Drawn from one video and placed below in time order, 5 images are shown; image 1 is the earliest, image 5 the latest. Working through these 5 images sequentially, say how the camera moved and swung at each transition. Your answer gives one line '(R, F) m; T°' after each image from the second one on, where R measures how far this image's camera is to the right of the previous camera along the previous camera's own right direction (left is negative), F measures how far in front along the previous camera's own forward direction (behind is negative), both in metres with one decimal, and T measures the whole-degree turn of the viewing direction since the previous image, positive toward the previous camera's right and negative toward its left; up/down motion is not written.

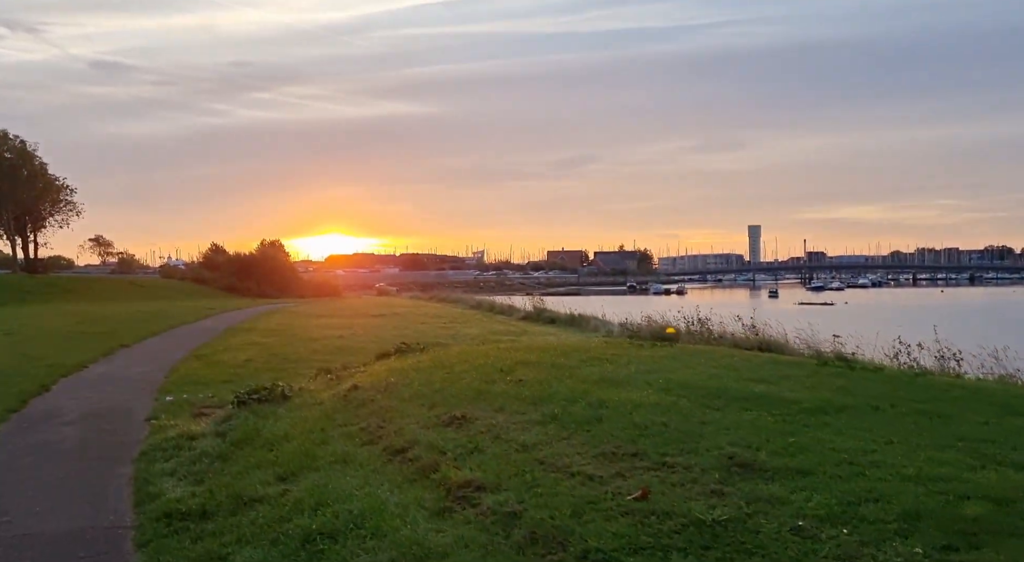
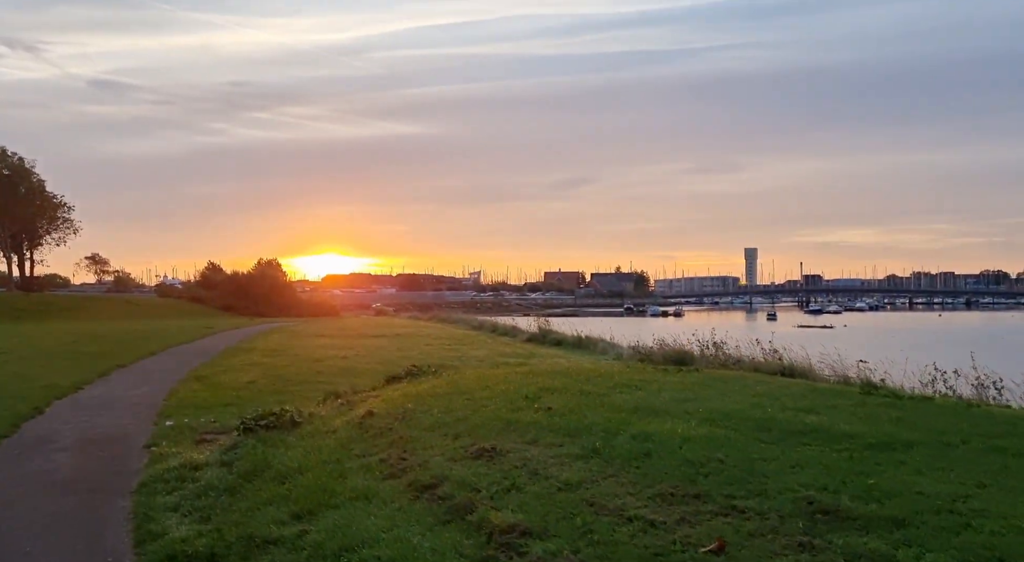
(-0.4, +0.7) m; 0°
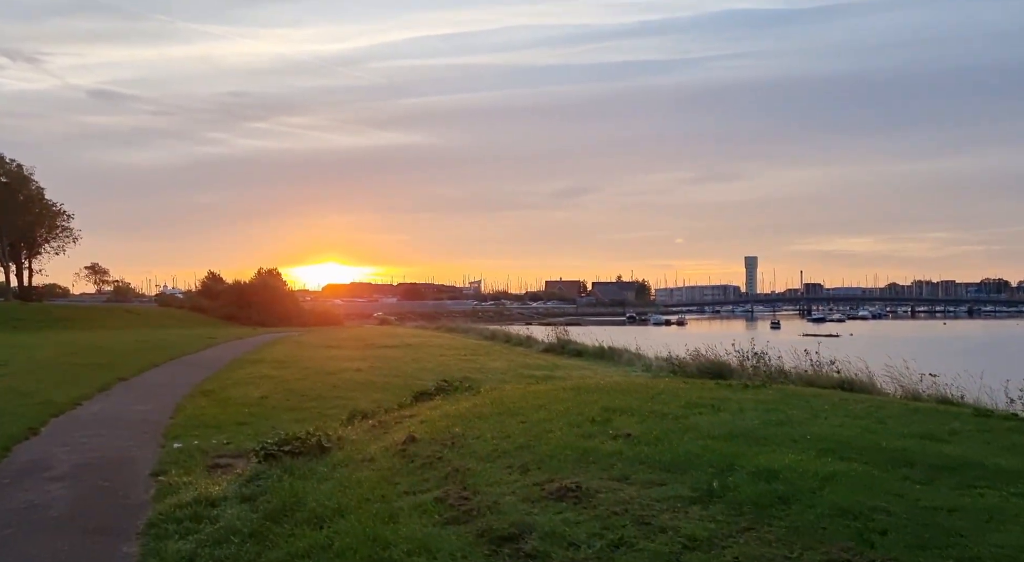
(-0.7, +1.4) m; 0°
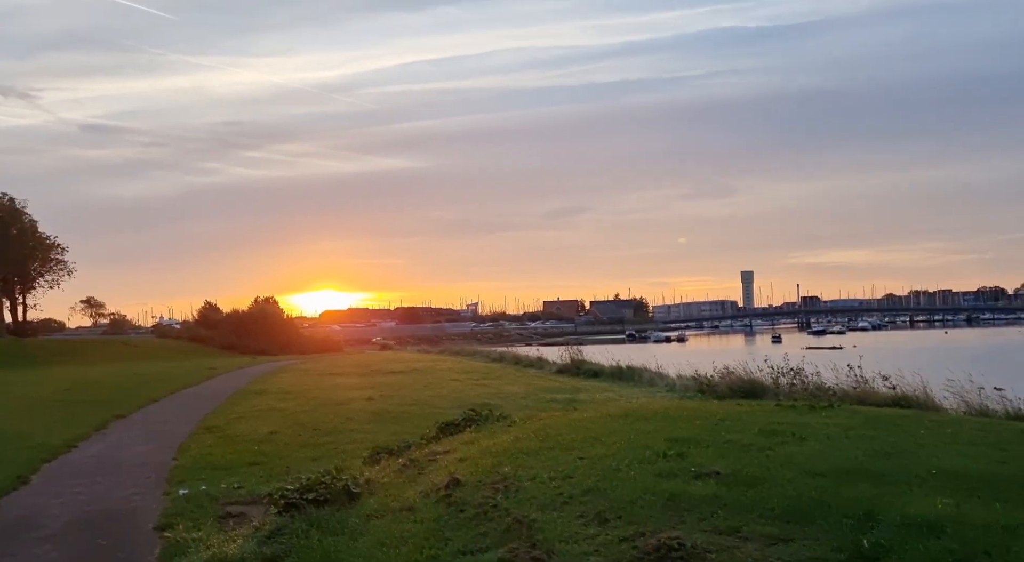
(-0.6, +1.2) m; 0°
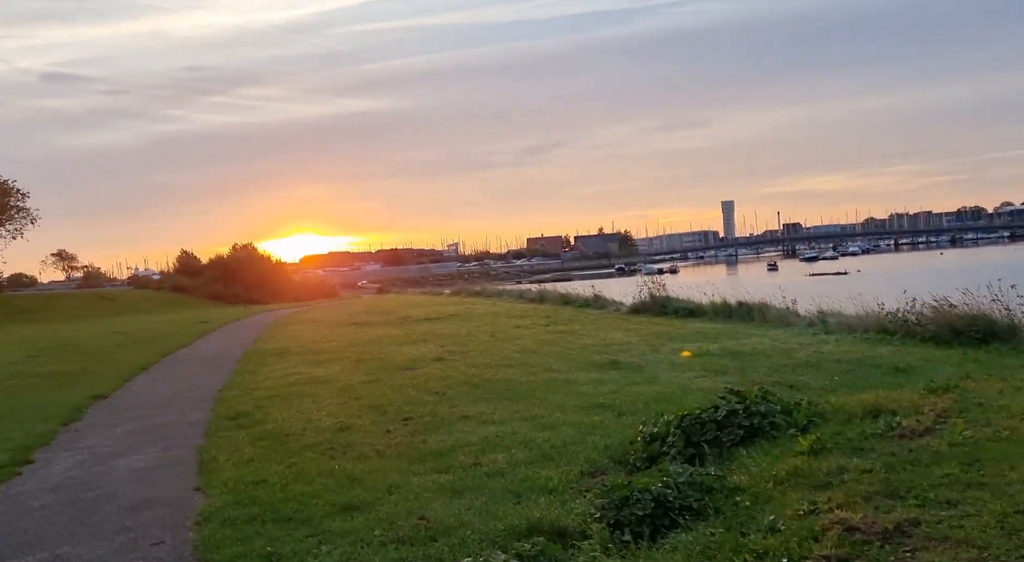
(-2.9, +6.5) m; +1°
